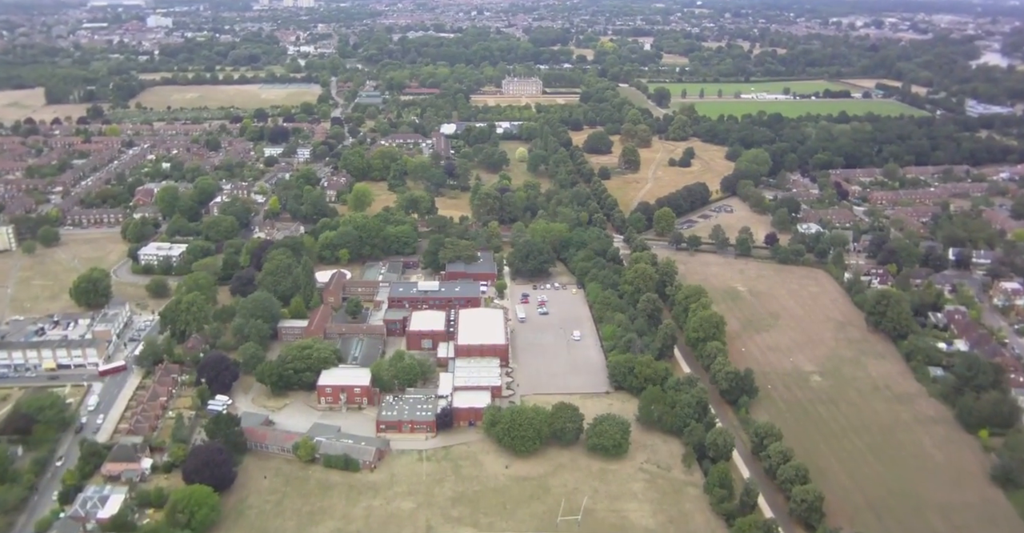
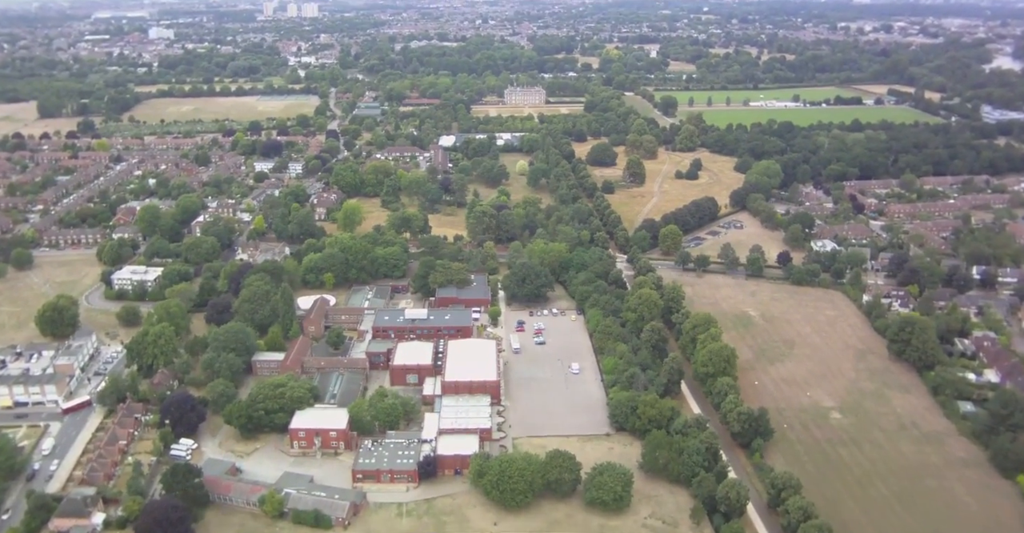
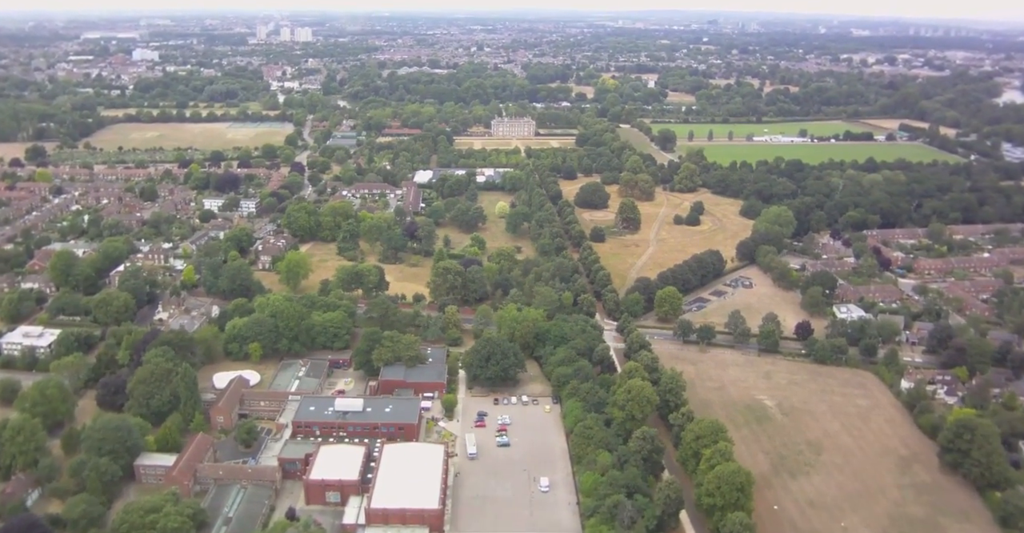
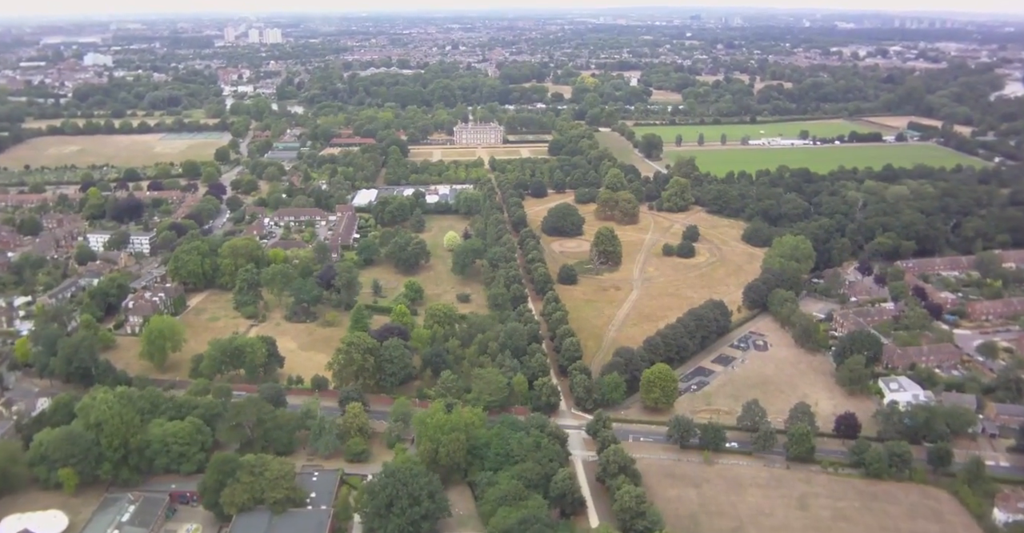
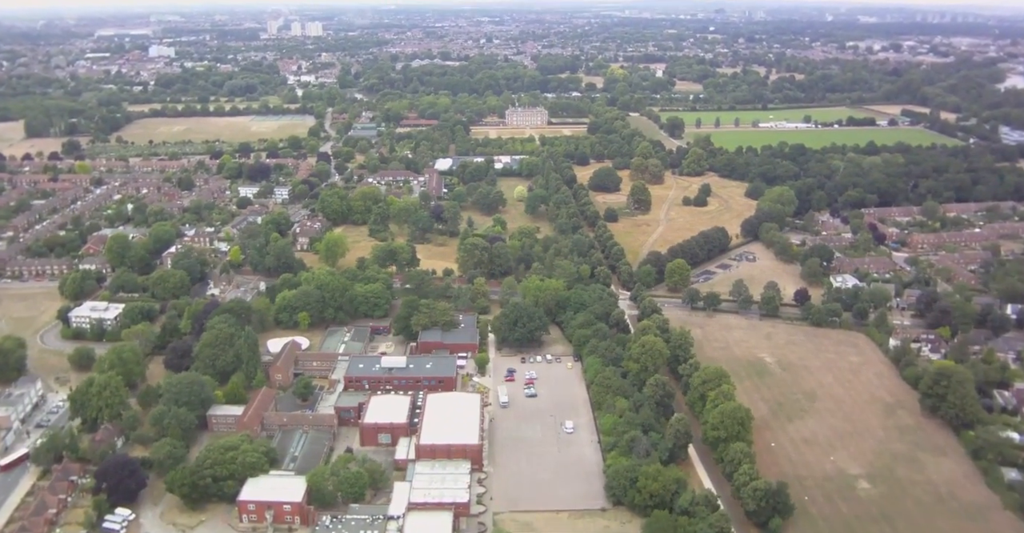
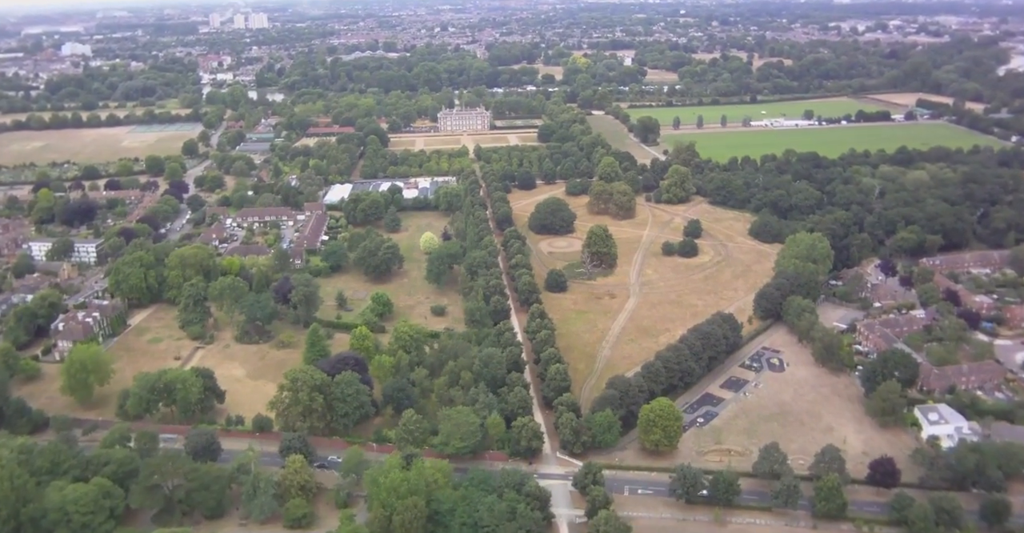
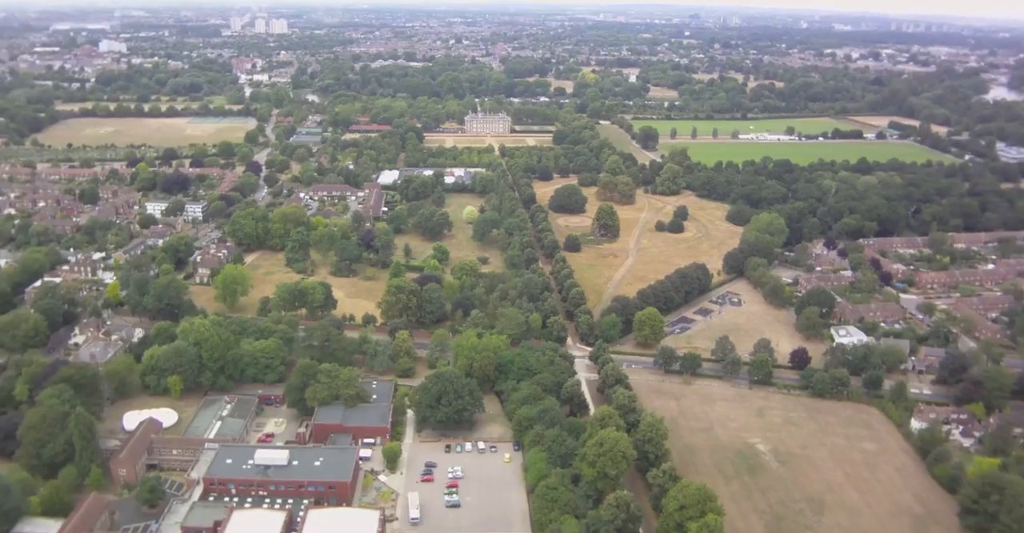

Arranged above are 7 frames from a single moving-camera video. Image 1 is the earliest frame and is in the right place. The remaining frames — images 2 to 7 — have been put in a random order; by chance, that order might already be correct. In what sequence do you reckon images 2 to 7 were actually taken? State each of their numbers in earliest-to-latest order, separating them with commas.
2, 5, 3, 7, 4, 6
